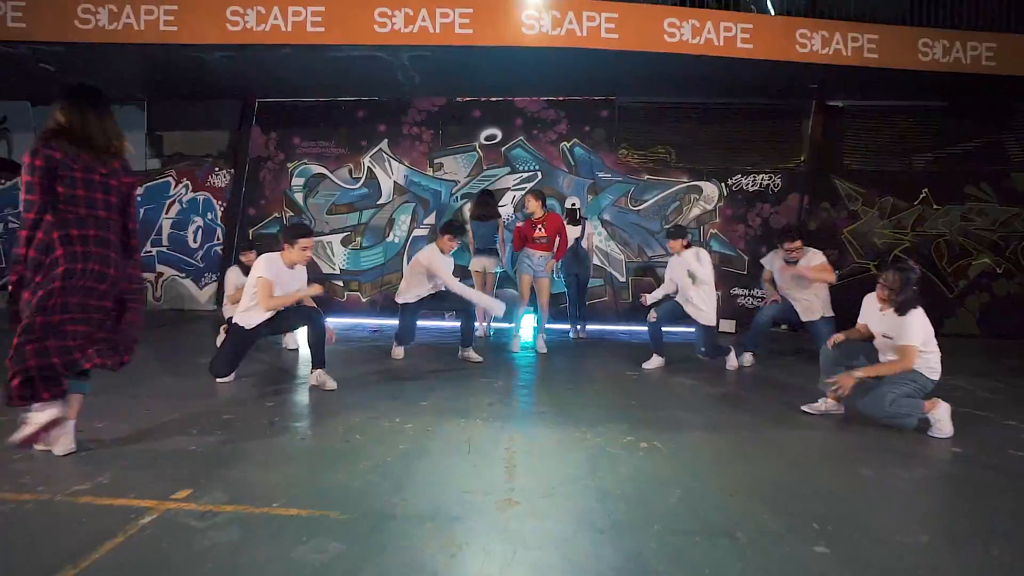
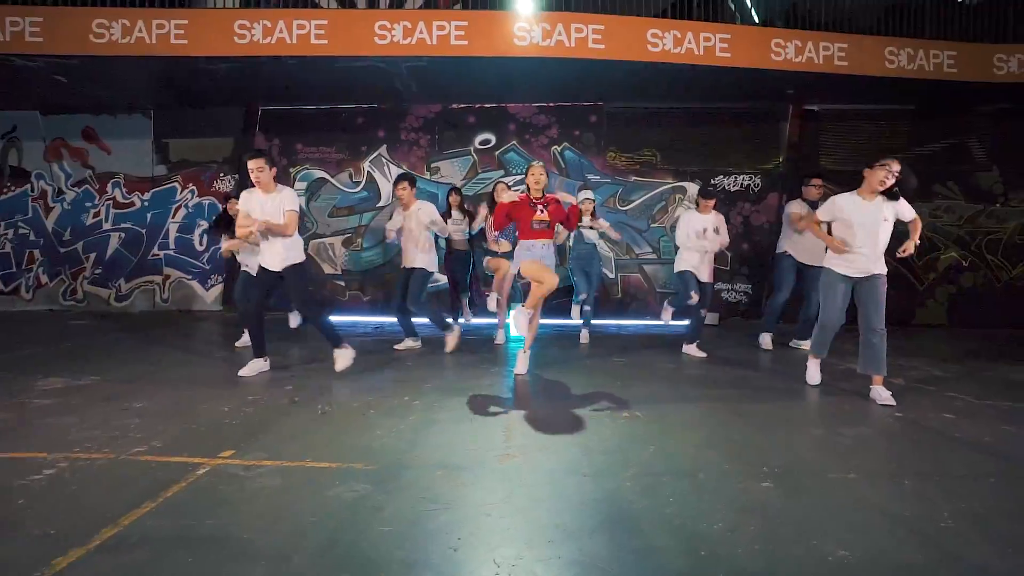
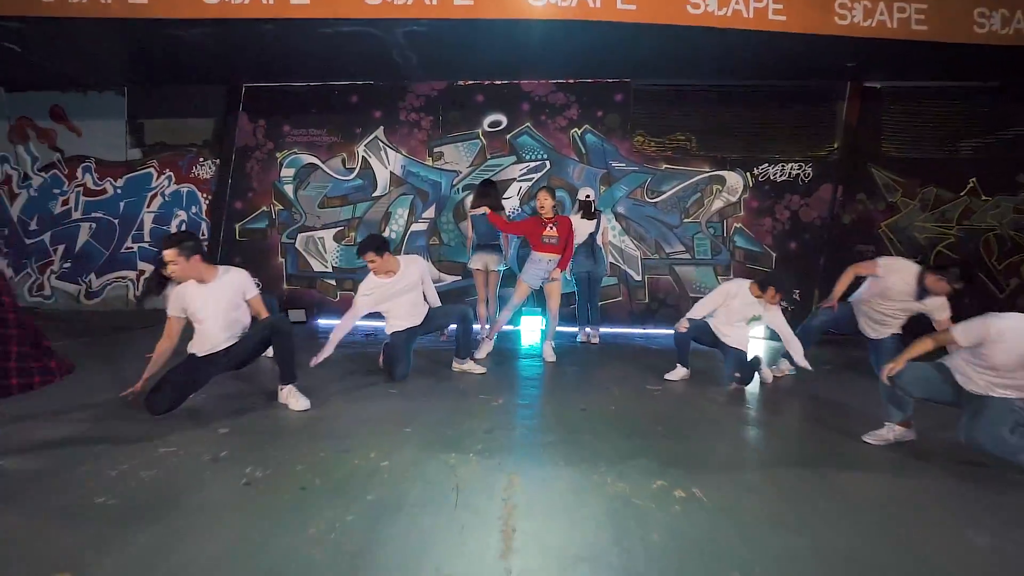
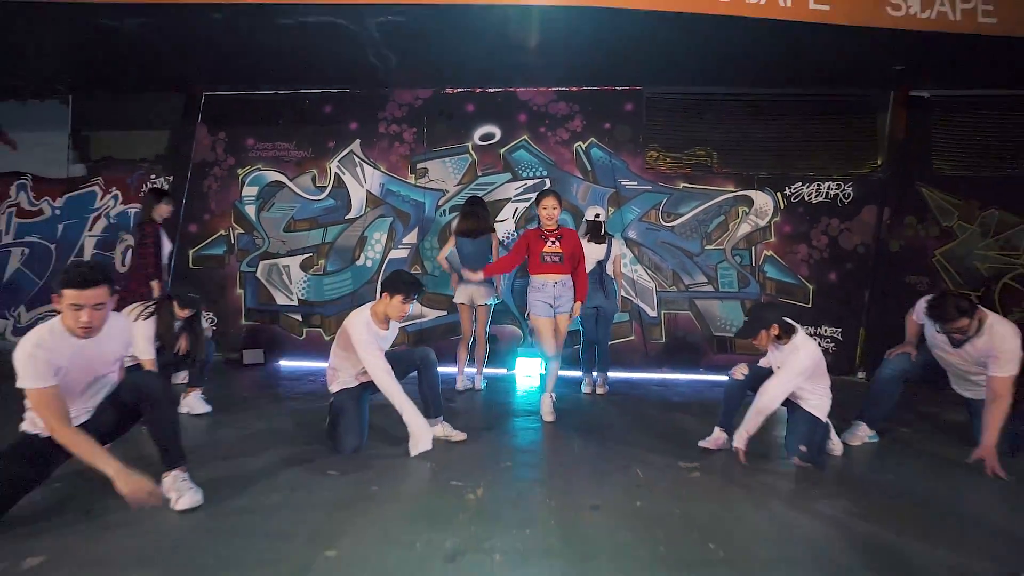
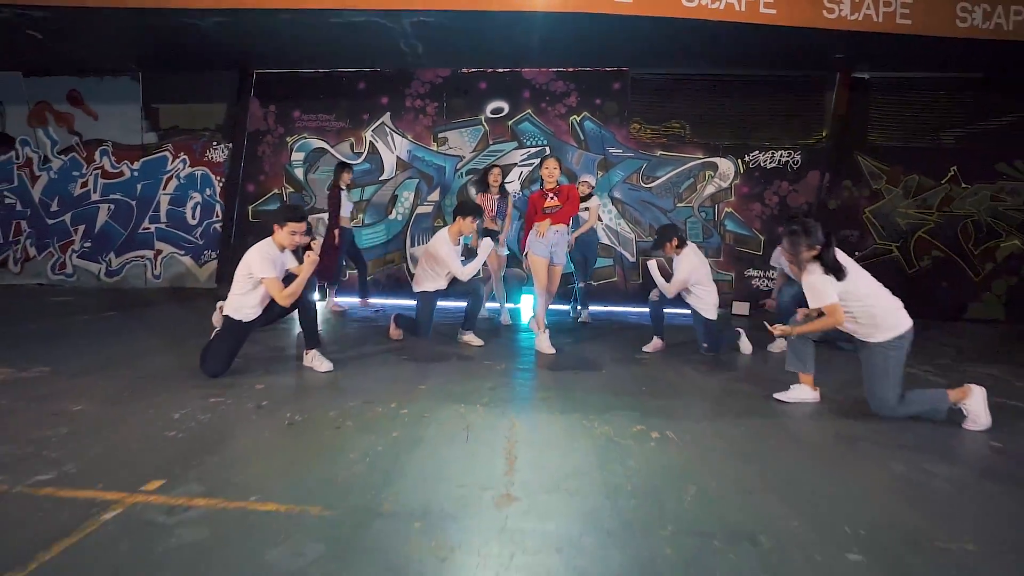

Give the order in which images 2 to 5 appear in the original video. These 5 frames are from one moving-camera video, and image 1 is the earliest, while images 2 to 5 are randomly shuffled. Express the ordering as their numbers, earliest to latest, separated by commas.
3, 4, 5, 2
